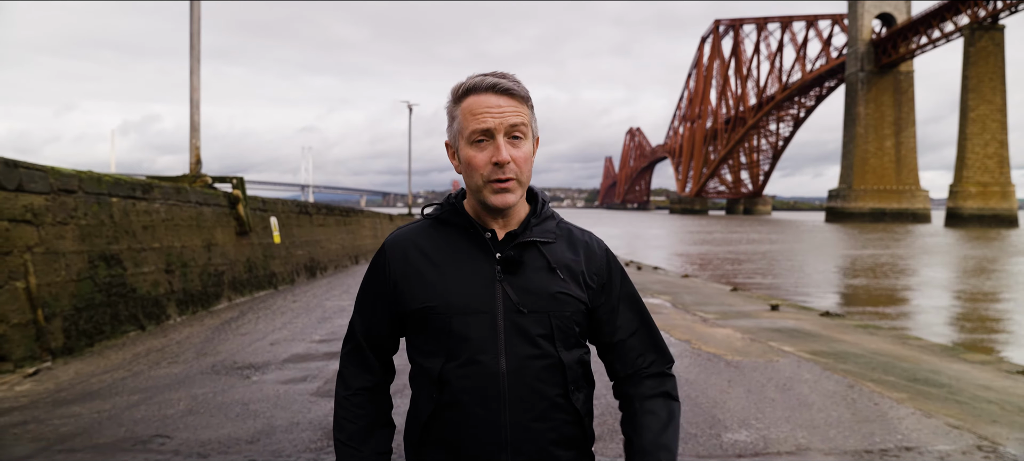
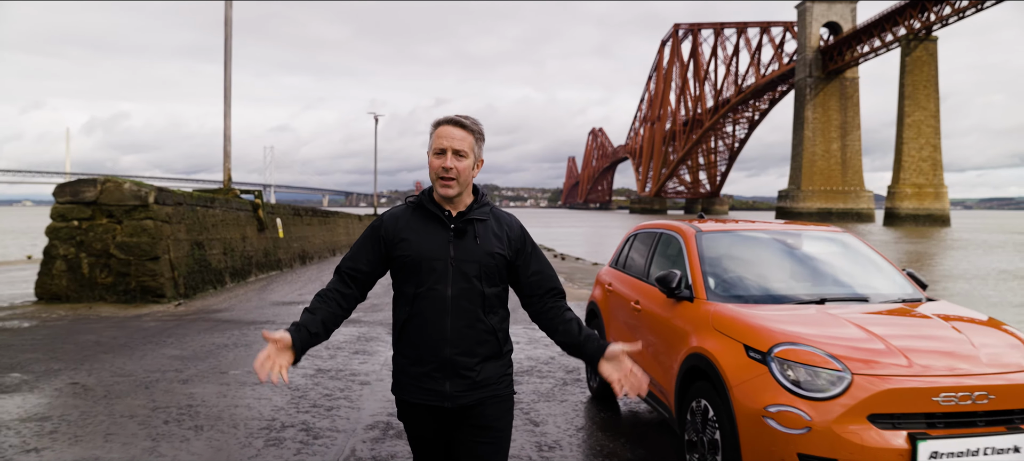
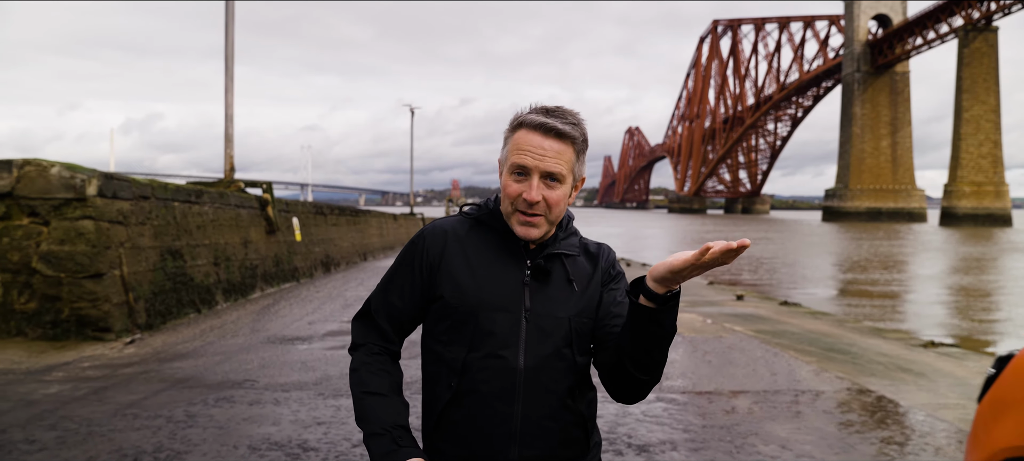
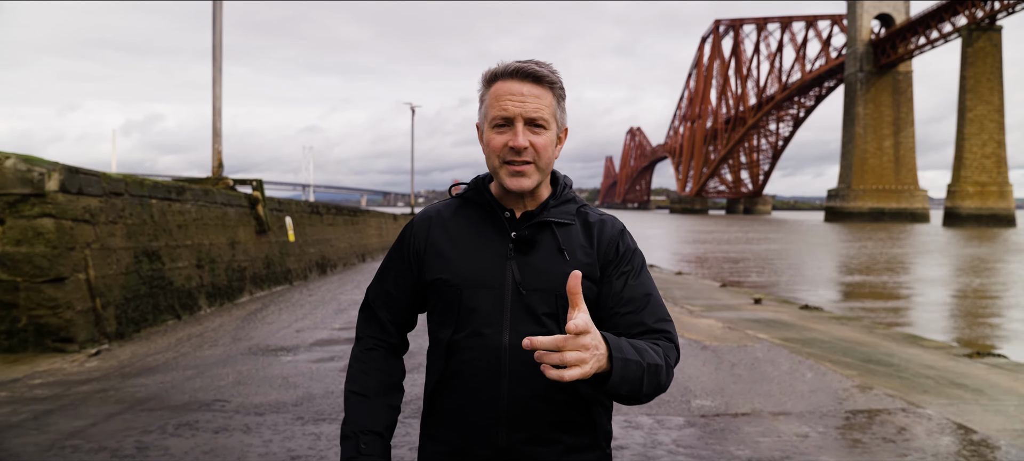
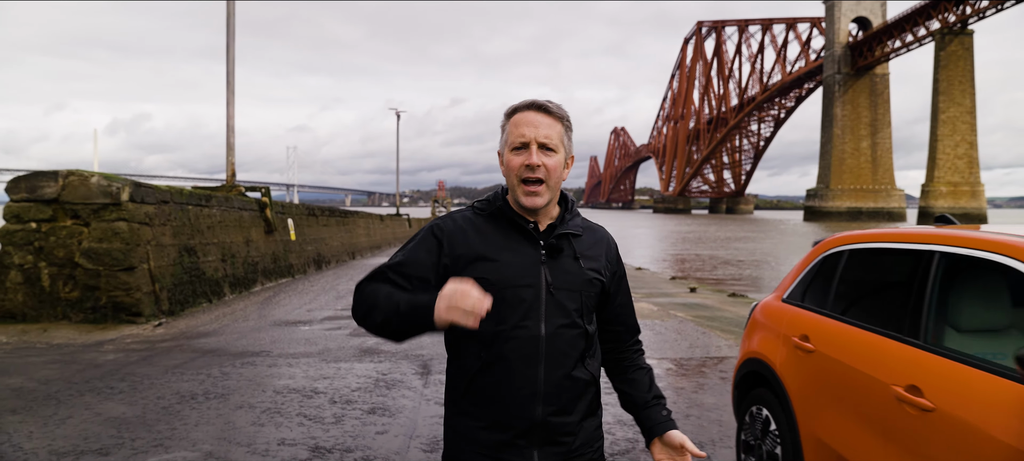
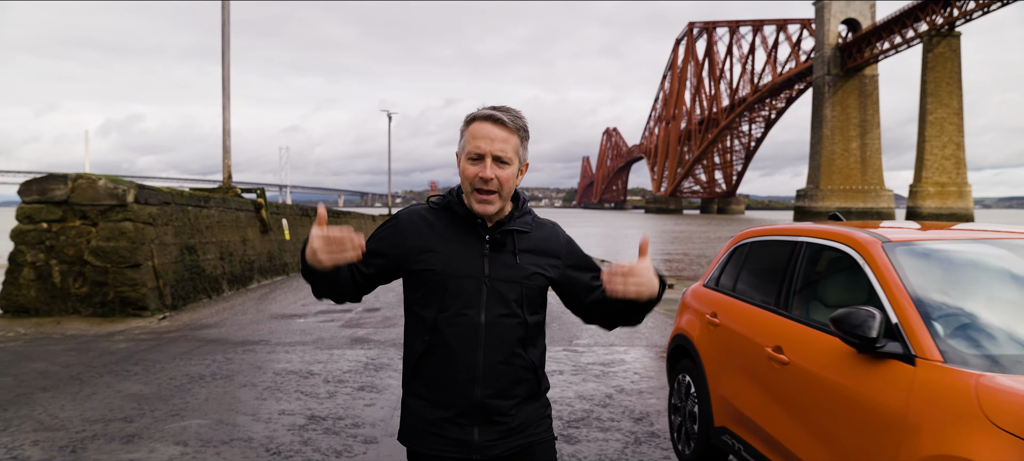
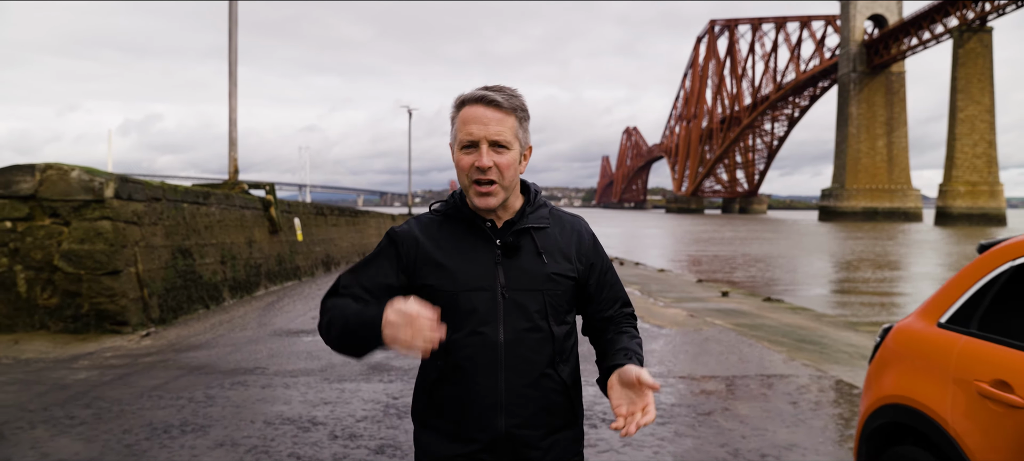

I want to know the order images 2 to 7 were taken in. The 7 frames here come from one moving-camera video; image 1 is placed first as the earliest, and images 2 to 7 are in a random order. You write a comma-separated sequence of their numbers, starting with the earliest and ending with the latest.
4, 3, 7, 5, 6, 2
